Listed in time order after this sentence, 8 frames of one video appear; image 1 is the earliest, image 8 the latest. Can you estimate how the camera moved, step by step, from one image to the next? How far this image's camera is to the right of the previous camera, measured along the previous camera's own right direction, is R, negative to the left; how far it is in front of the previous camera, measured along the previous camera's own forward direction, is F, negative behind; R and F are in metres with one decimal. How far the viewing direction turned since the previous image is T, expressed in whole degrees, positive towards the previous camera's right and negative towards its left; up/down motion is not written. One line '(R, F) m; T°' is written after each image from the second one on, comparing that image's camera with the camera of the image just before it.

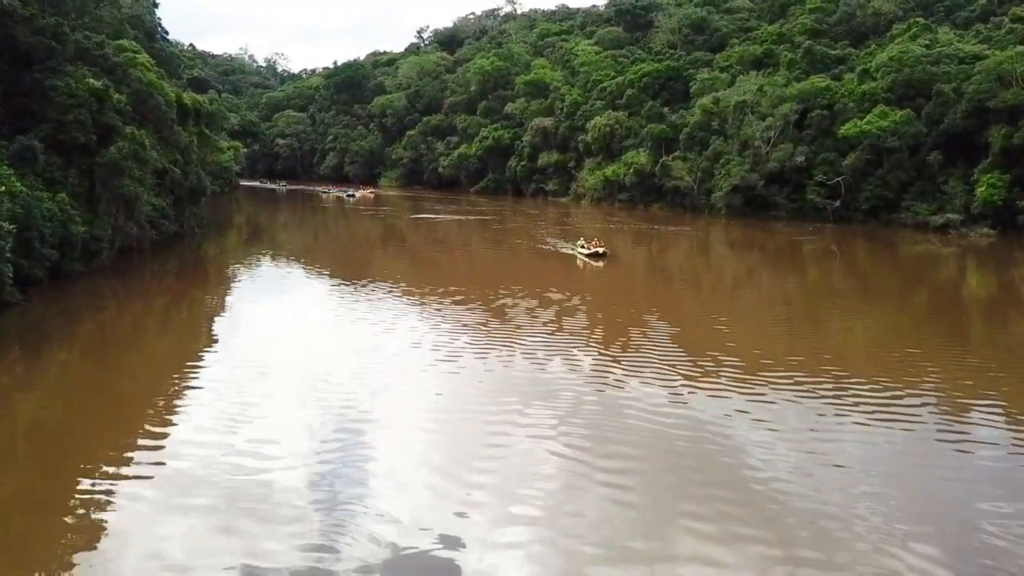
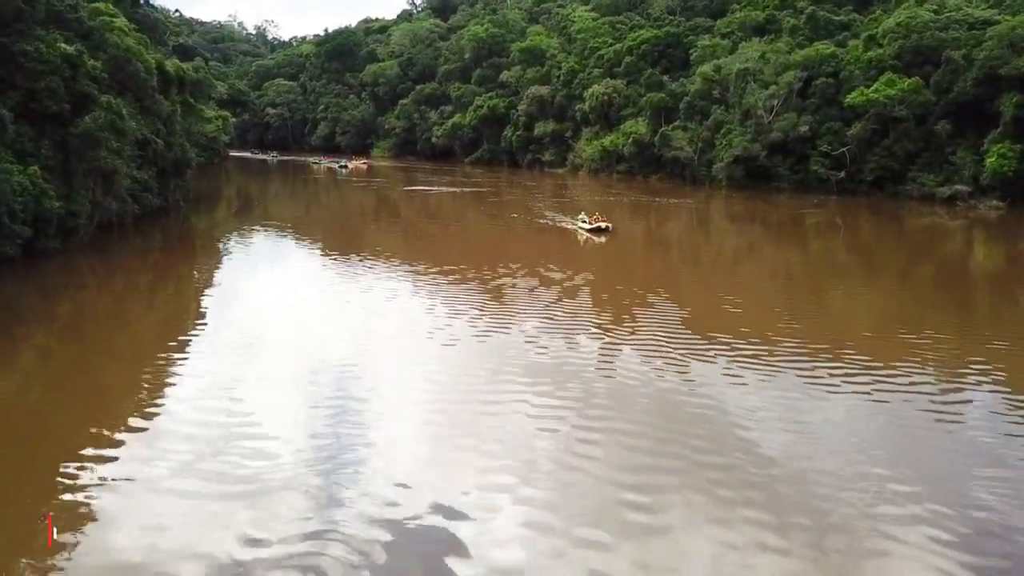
(-0.1, +0.6) m; 0°
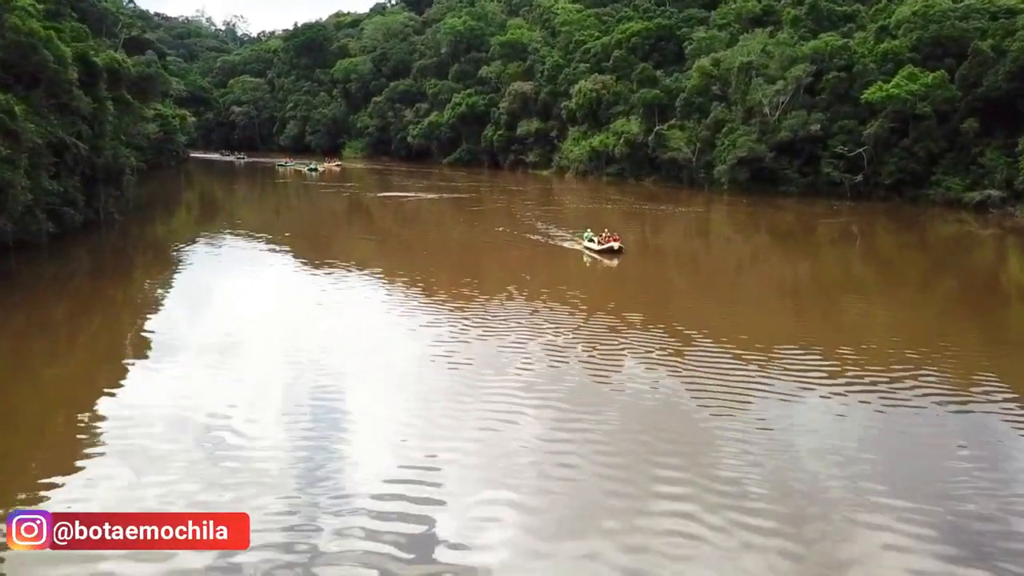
(-0.2, +2.5) m; +2°
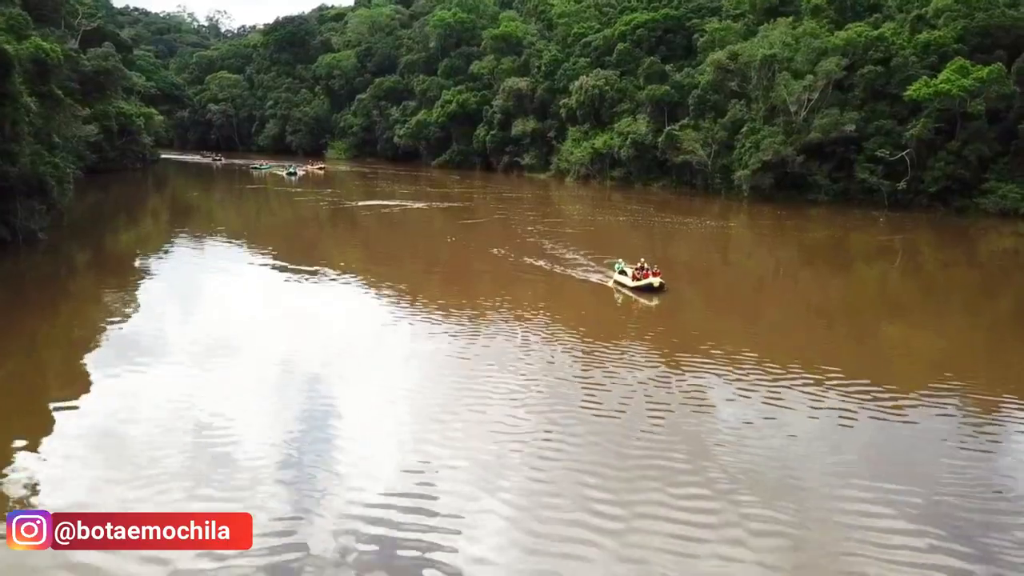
(-0.2, +2.6) m; +1°
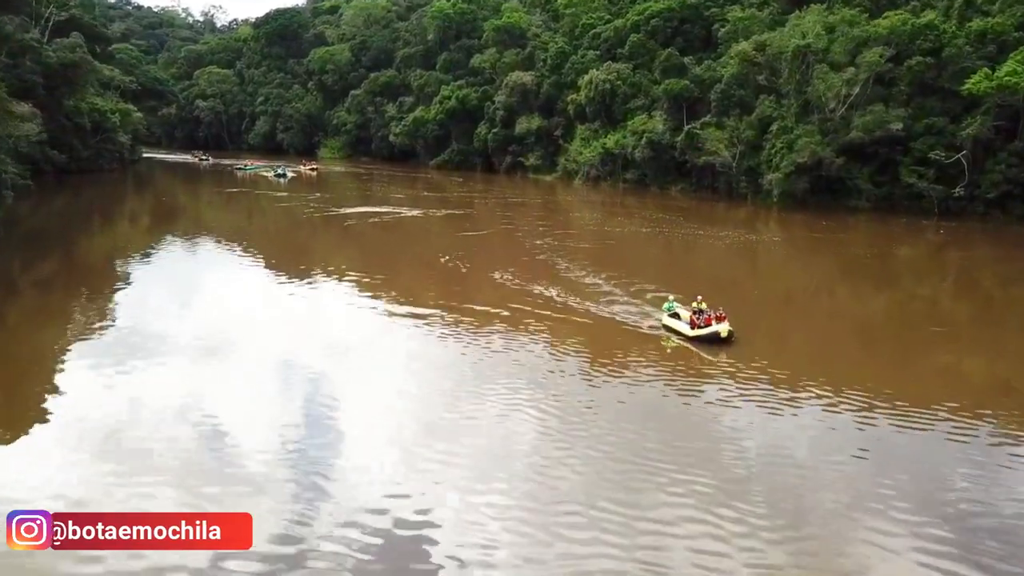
(-0.1, +2.2) m; 0°
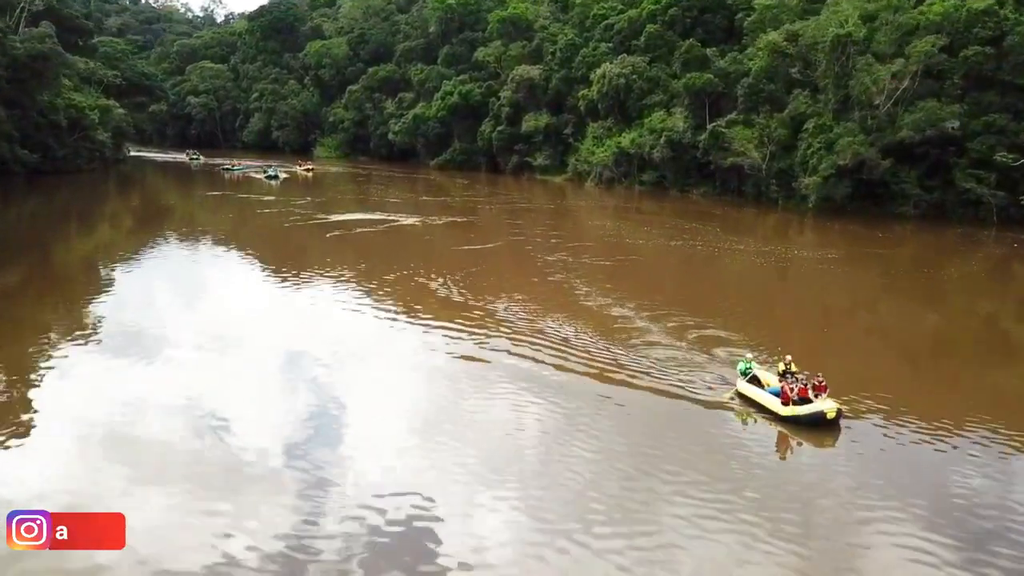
(-0.1, +2.0) m; 0°
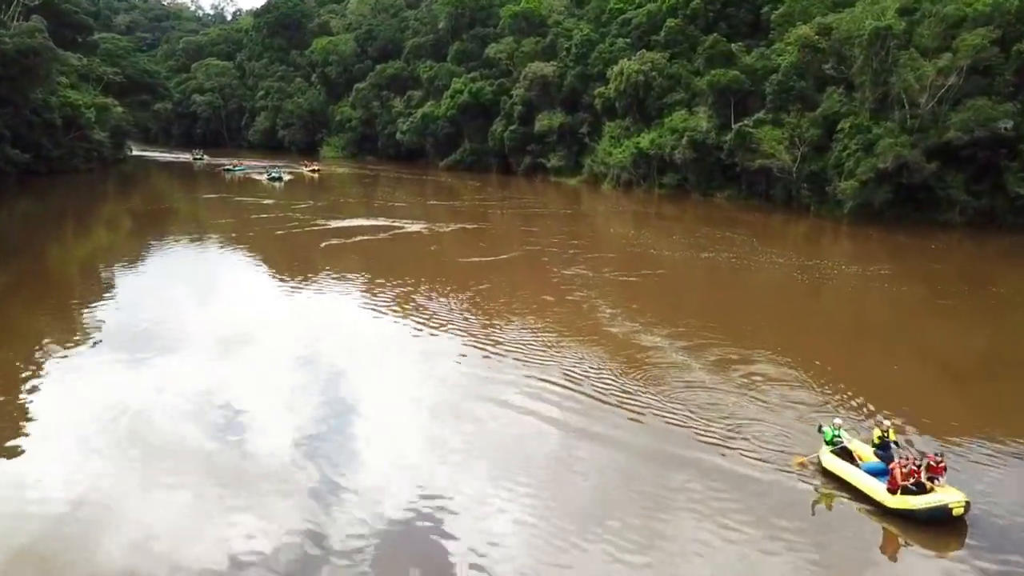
(0.0, +1.2) m; -1°
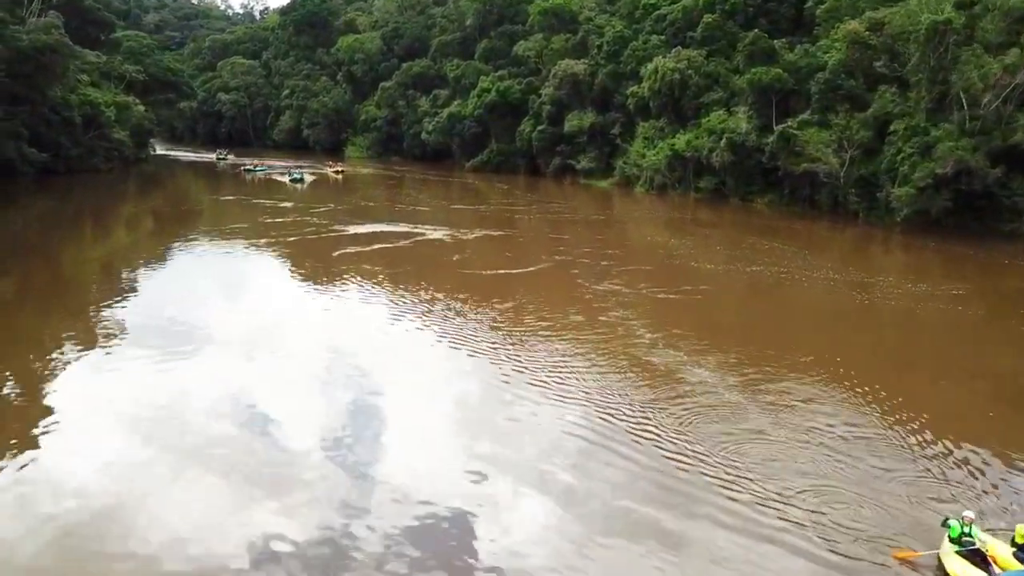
(0.0, +1.0) m; -2°
